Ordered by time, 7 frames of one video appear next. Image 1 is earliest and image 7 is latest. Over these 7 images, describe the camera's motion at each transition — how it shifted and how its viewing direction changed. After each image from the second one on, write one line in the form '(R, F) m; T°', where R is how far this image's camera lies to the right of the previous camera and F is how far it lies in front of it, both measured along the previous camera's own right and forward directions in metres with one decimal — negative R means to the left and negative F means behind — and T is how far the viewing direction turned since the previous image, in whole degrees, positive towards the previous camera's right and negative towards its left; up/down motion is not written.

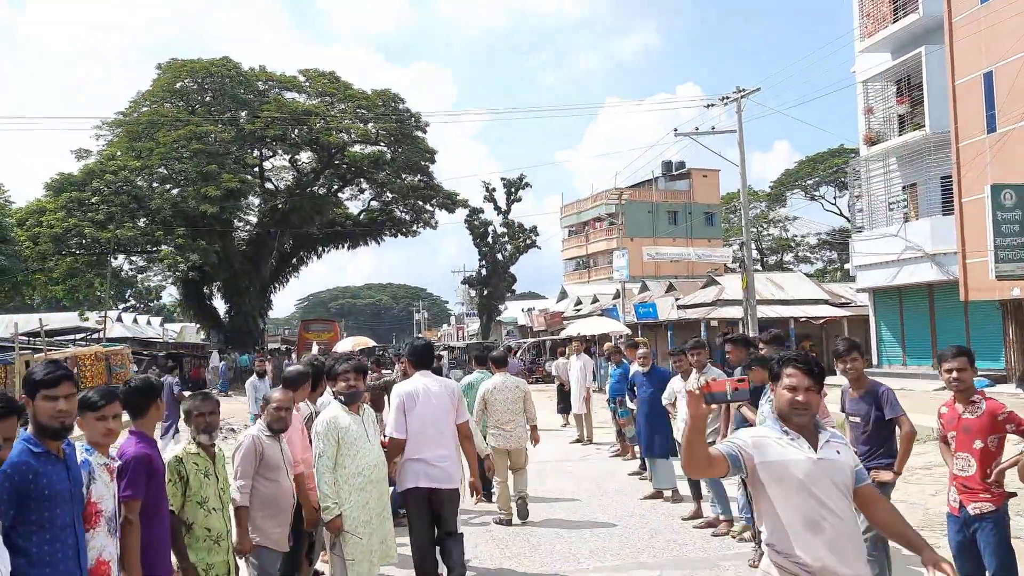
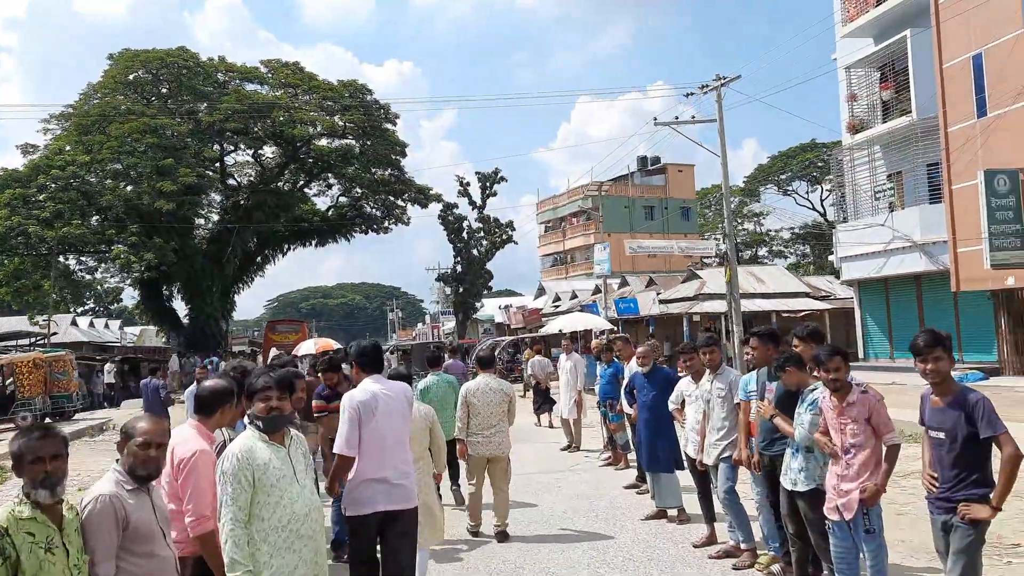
(-0.1, +1.1) m; +2°
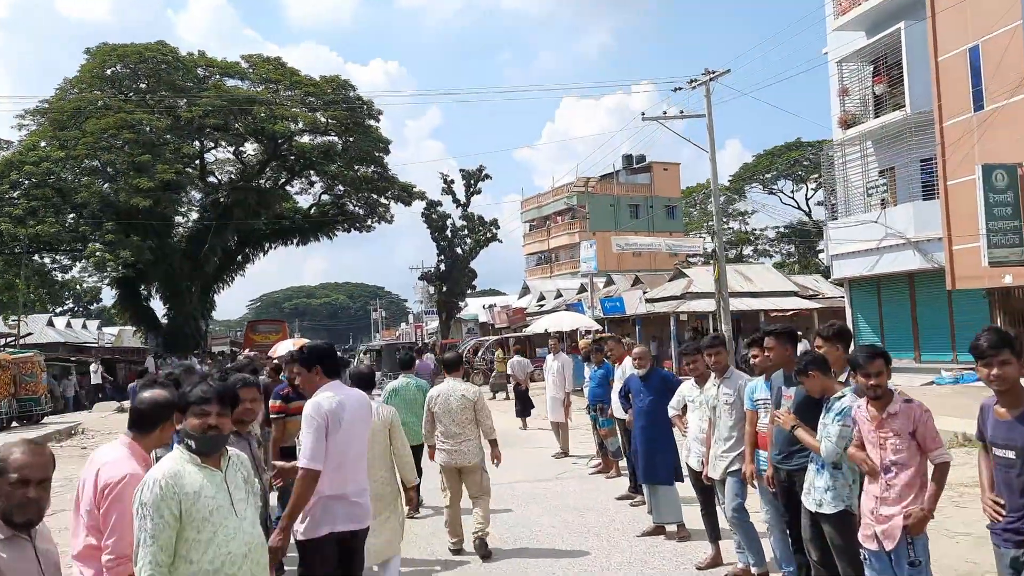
(0.0, +0.7) m; +1°
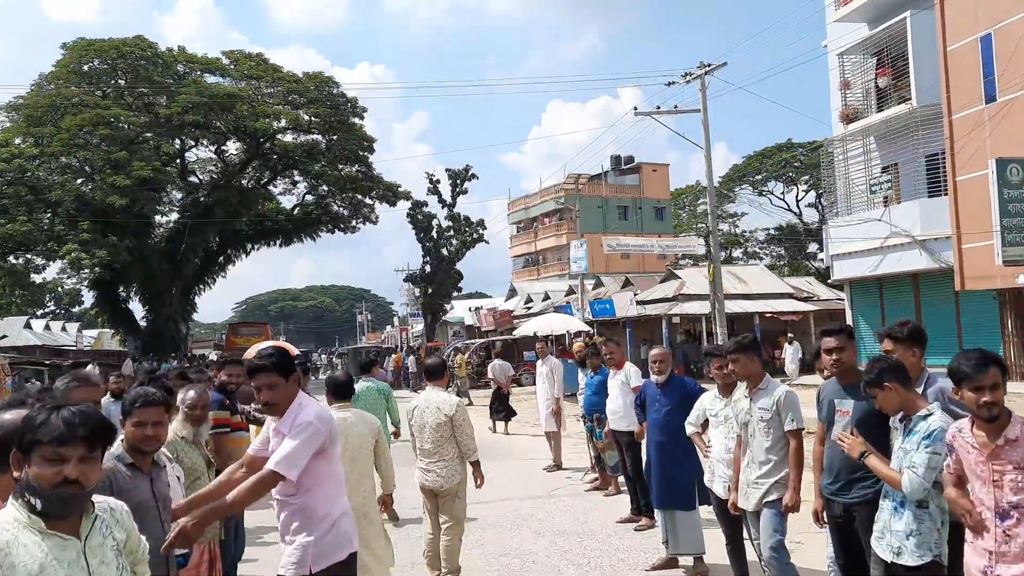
(0.0, +1.0) m; +1°
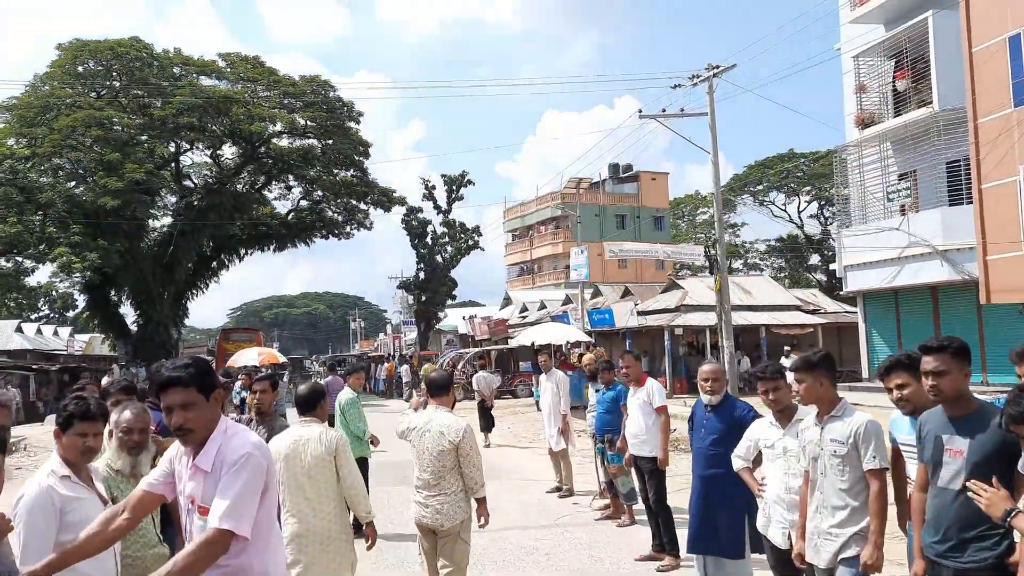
(-0.1, +0.9) m; 0°
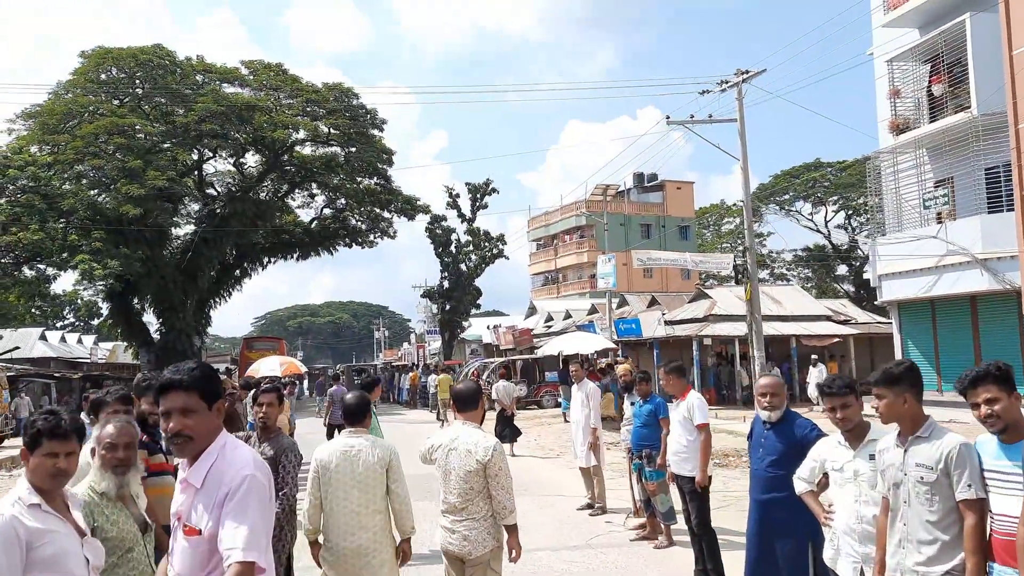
(-0.1, +0.4) m; -1°
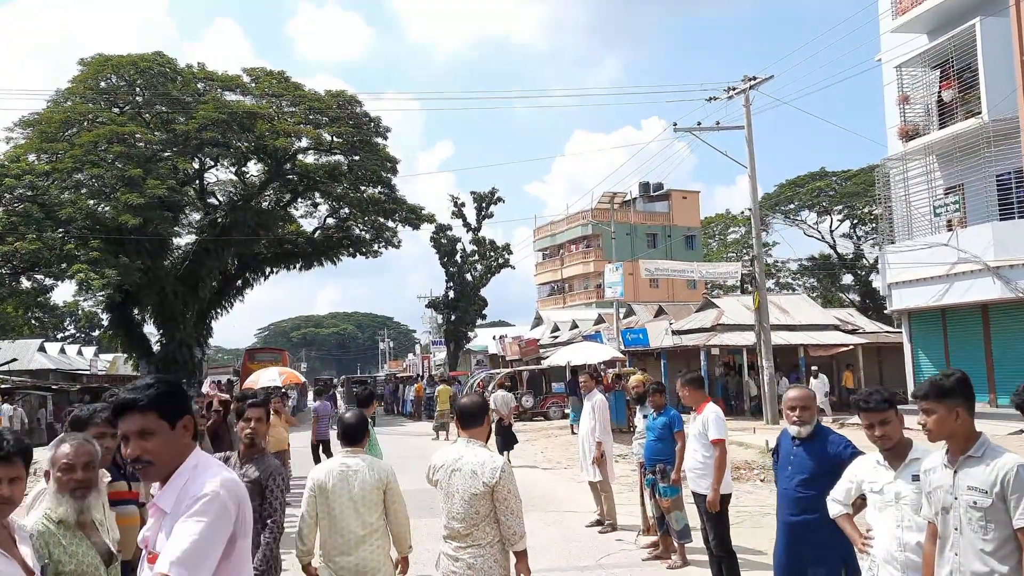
(0.0, +0.3) m; 0°
